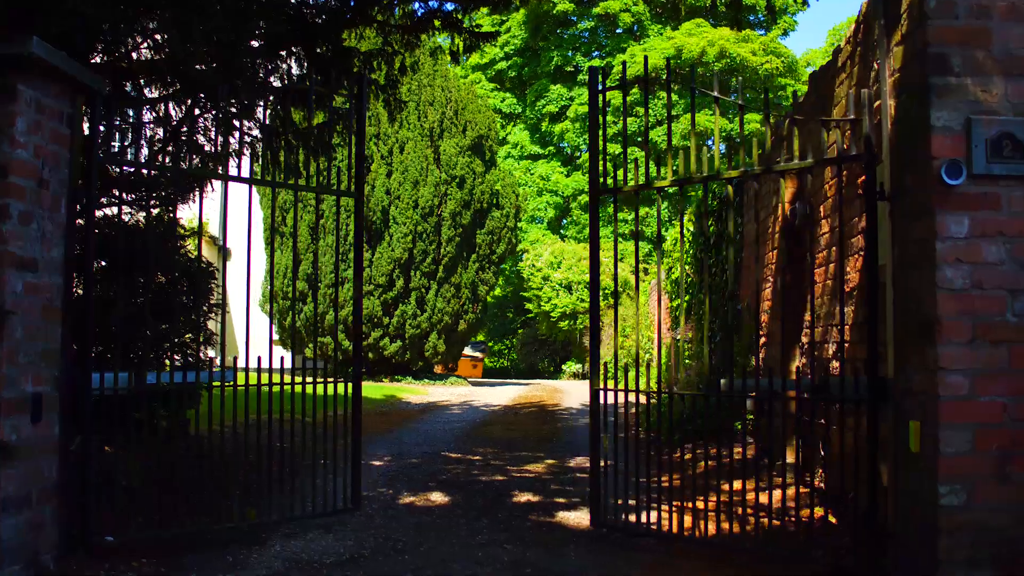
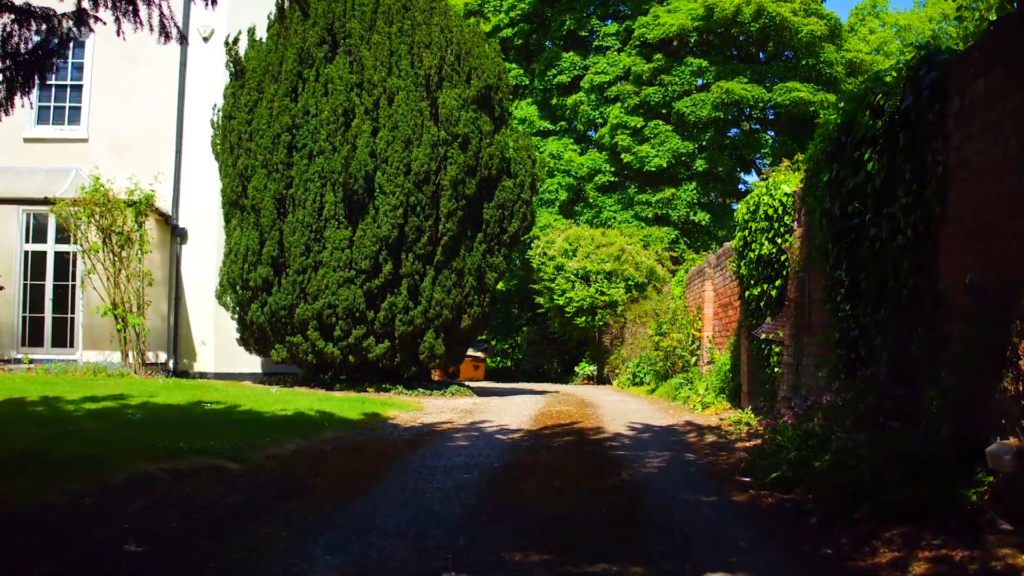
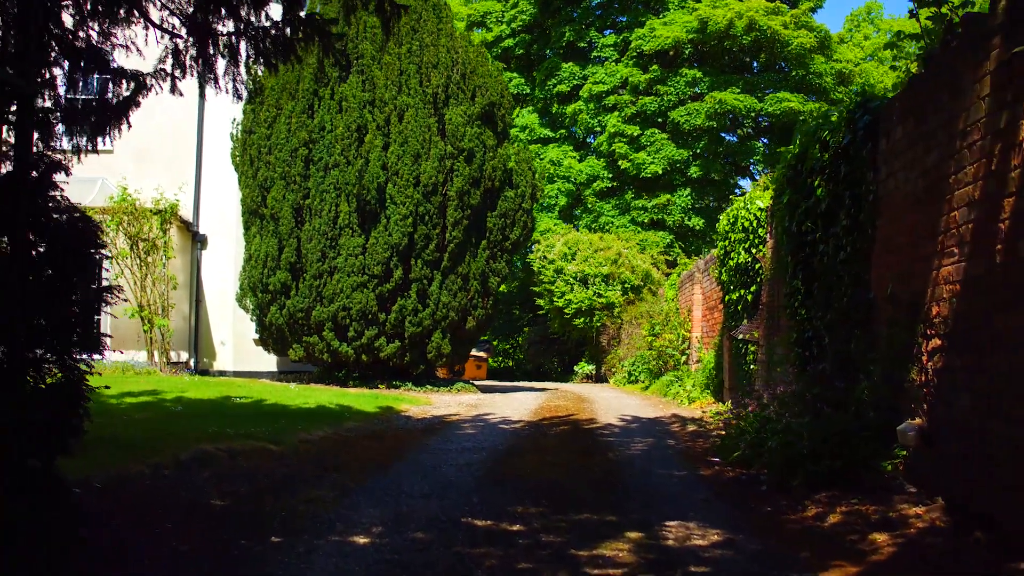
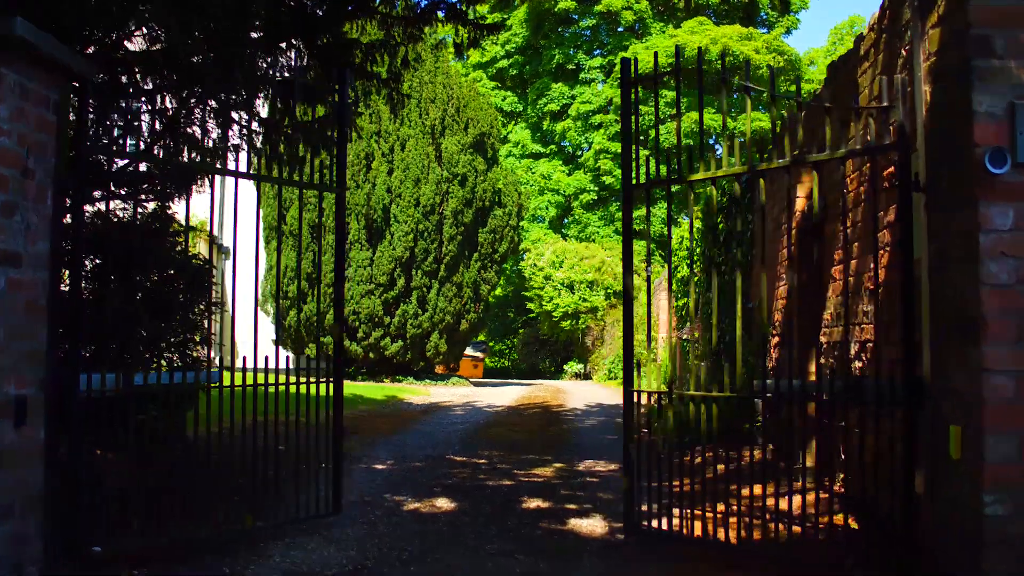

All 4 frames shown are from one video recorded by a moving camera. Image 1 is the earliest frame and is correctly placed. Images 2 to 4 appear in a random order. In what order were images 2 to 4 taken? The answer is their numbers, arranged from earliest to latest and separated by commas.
4, 3, 2
